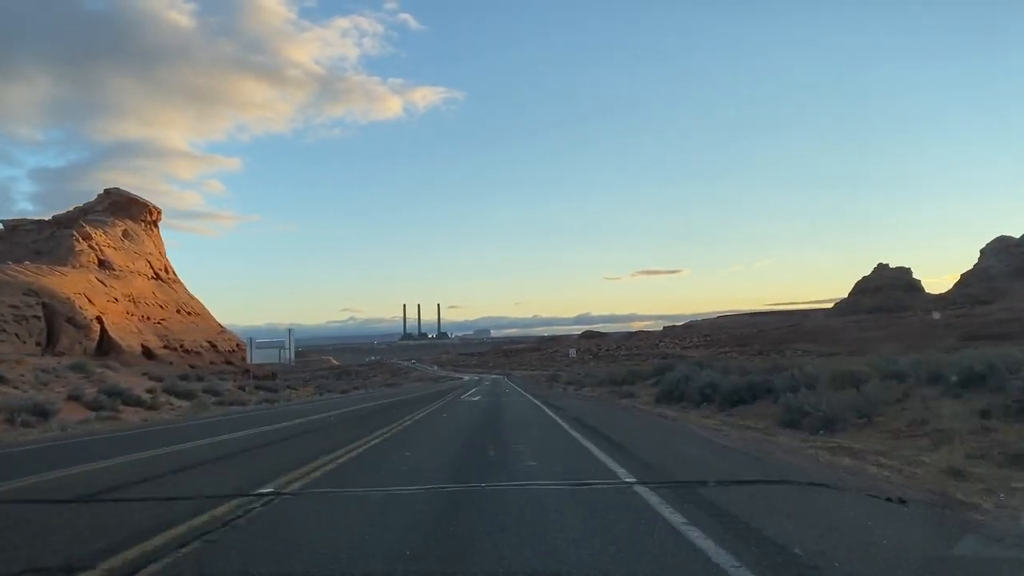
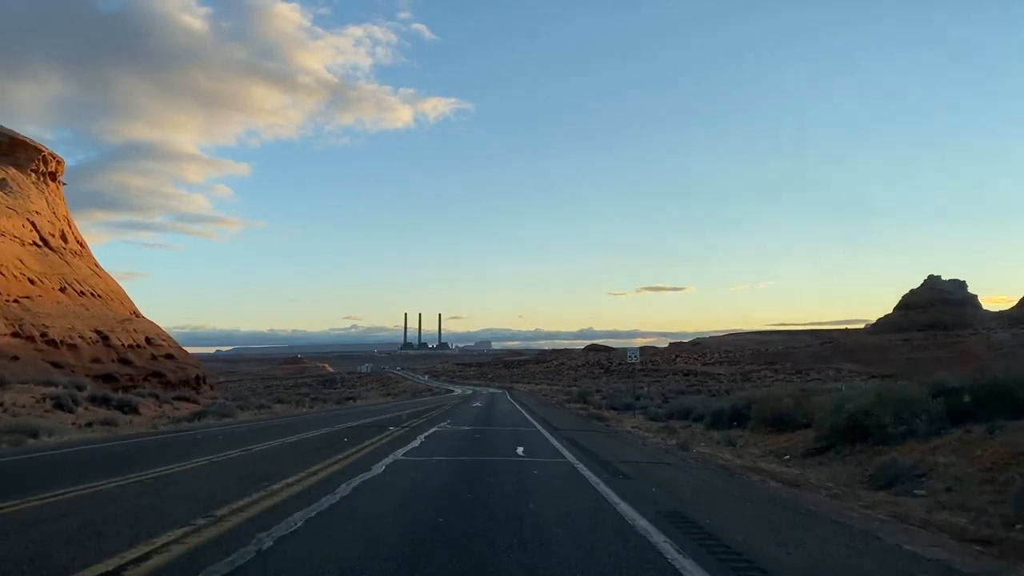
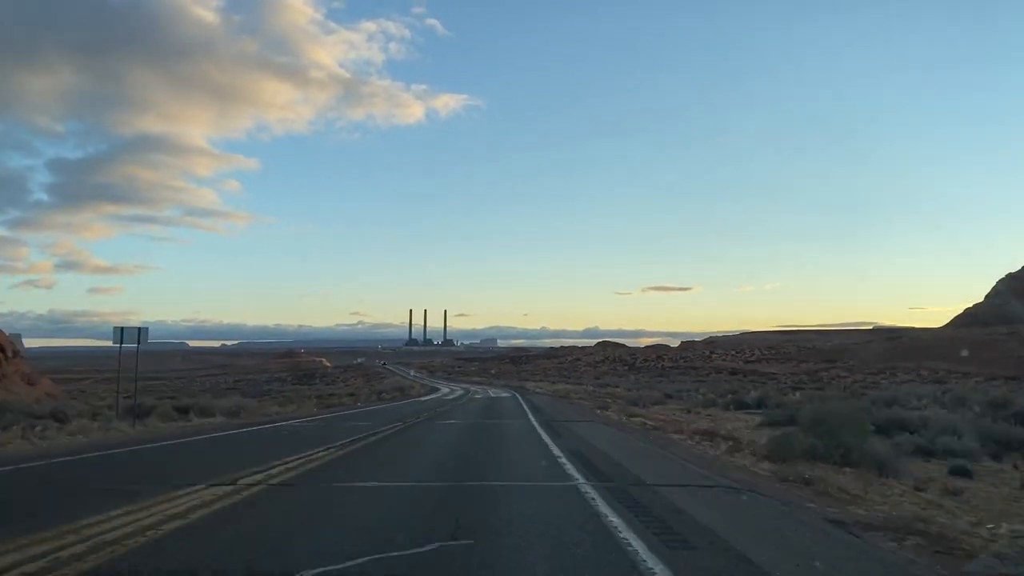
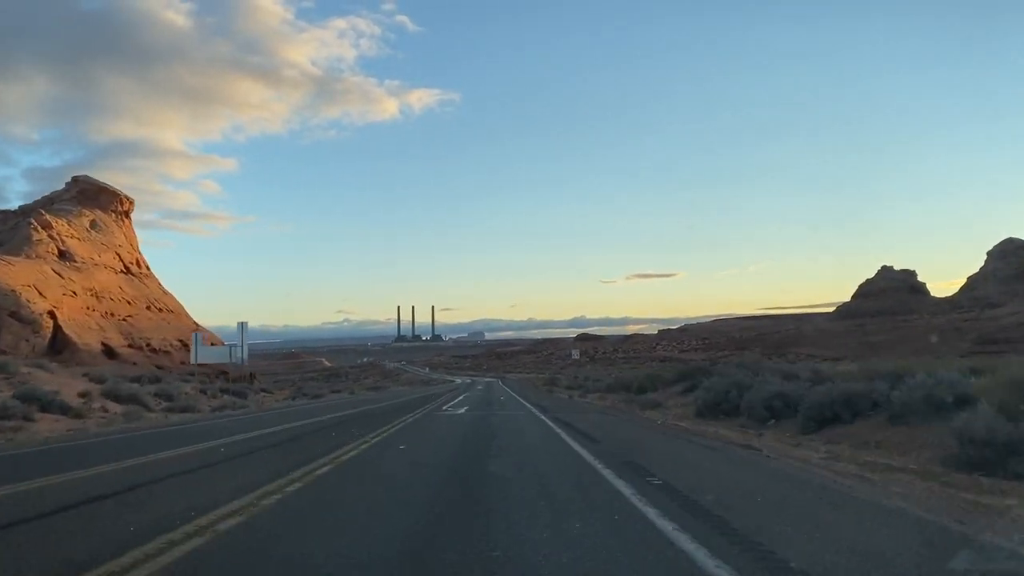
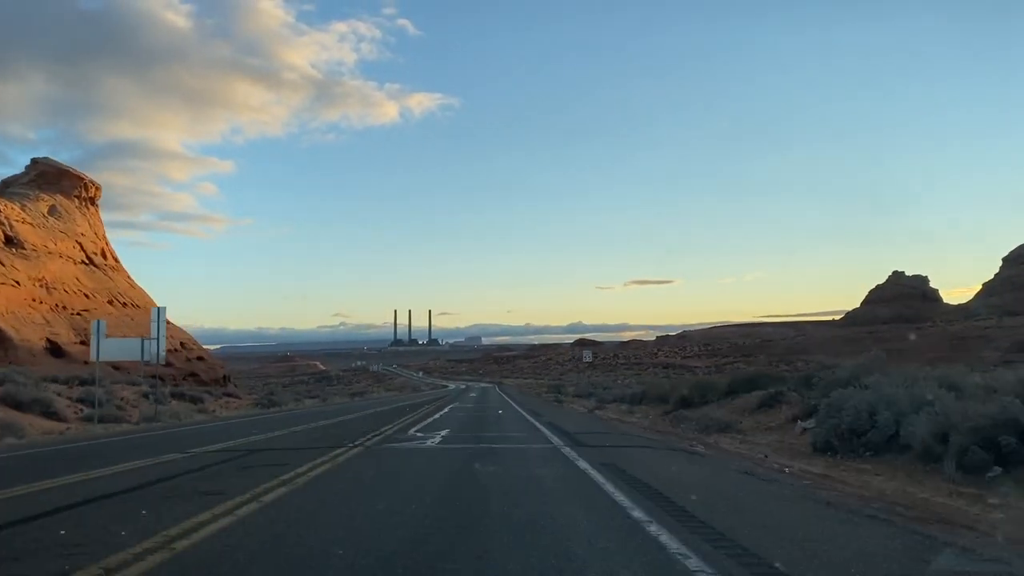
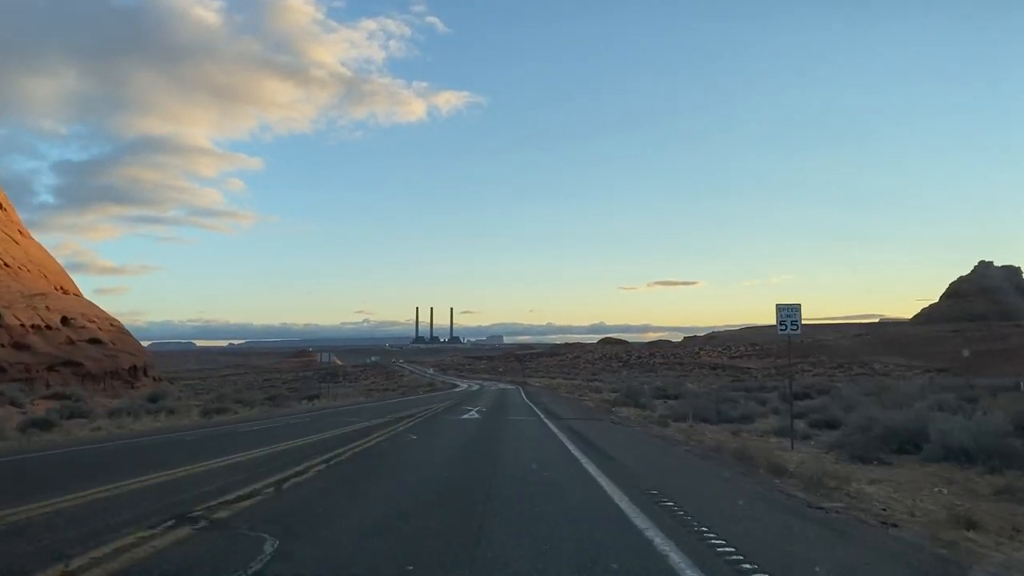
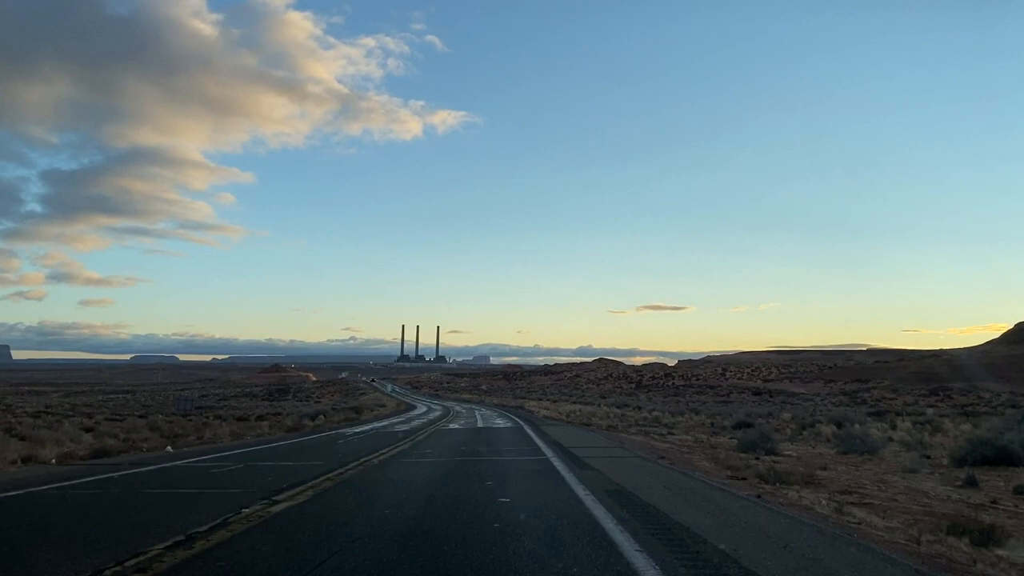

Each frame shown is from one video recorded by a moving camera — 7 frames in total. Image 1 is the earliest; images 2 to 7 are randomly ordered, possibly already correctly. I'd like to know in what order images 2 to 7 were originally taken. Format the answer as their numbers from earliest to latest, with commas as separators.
4, 5, 2, 6, 3, 7
